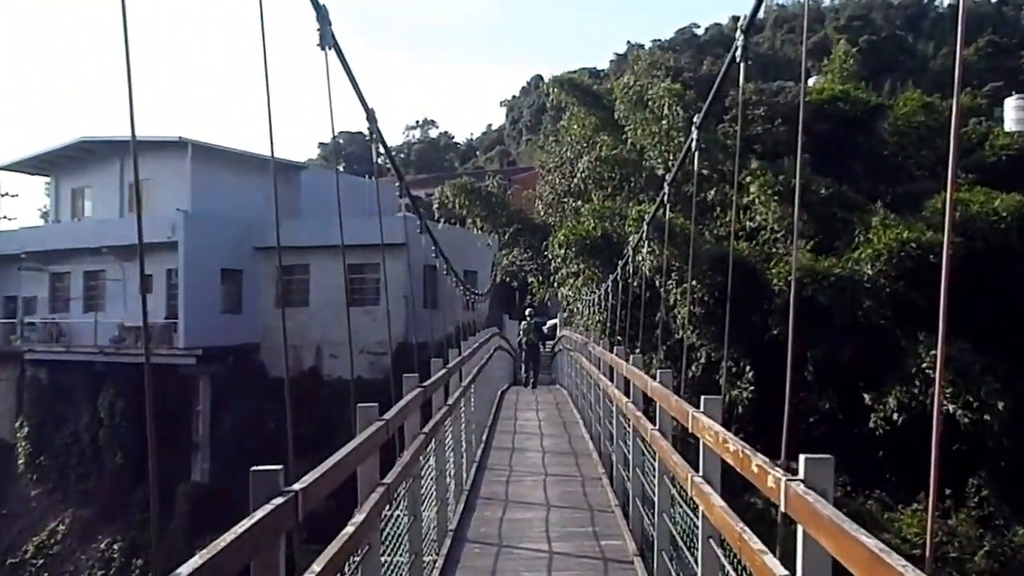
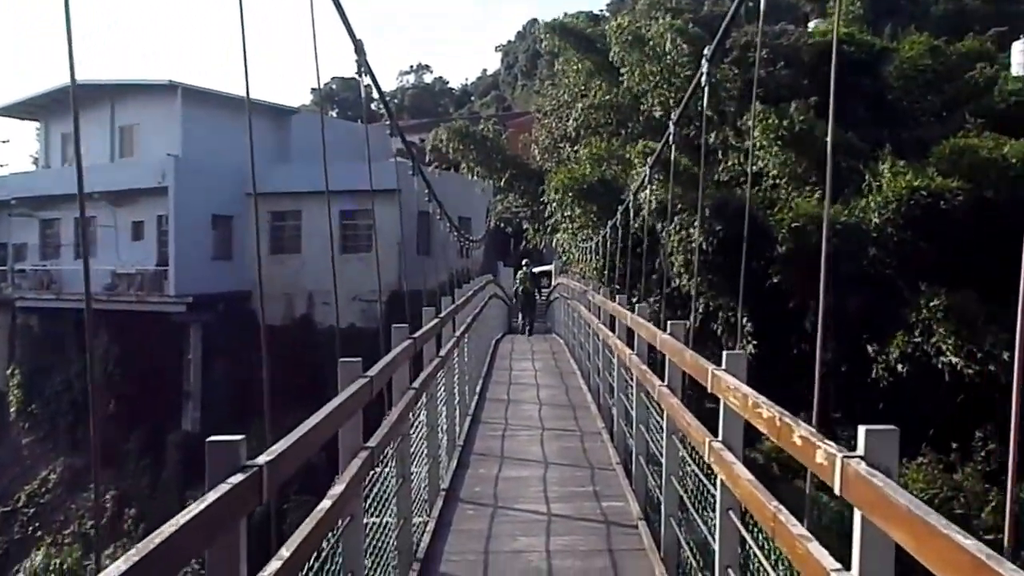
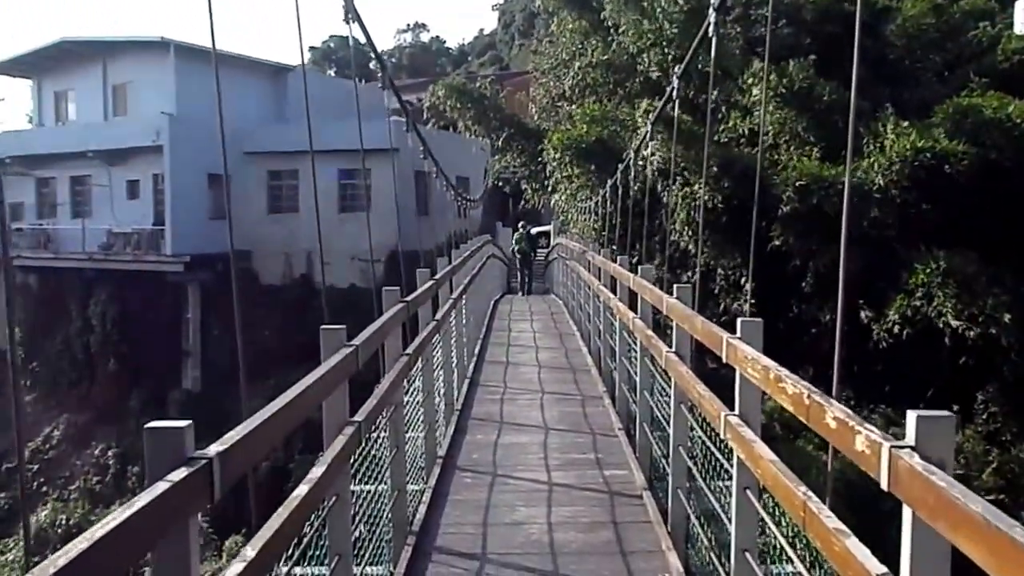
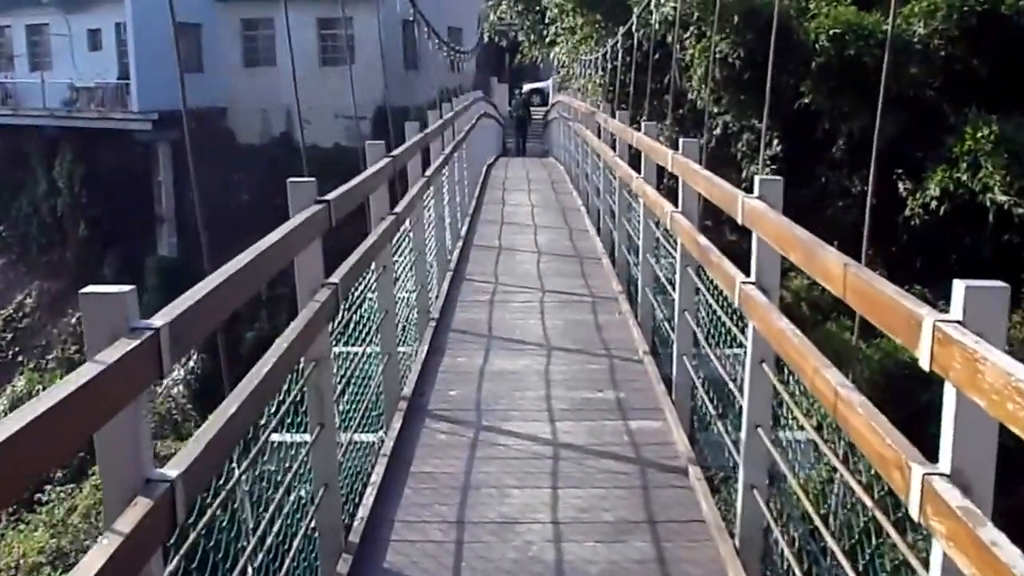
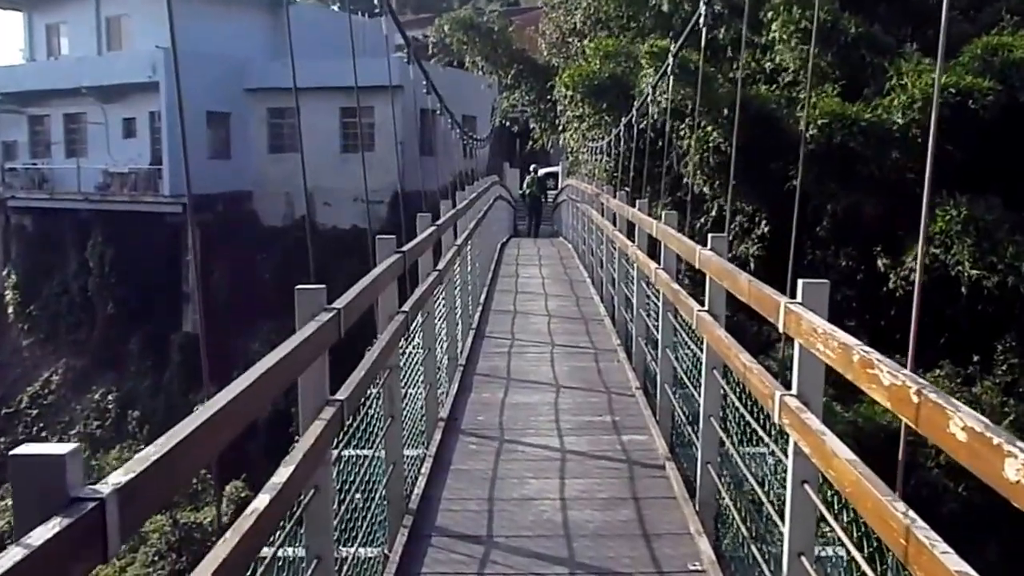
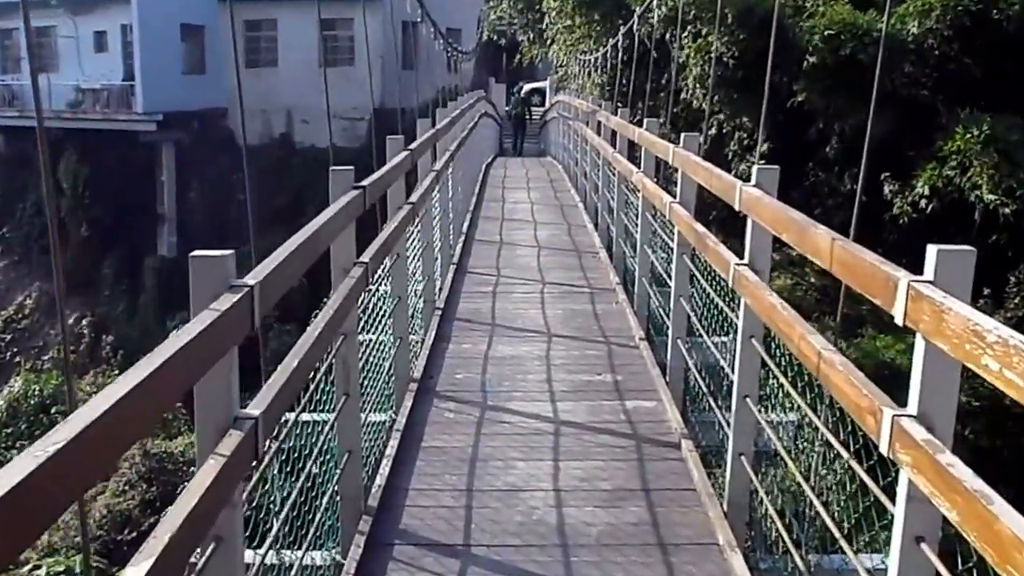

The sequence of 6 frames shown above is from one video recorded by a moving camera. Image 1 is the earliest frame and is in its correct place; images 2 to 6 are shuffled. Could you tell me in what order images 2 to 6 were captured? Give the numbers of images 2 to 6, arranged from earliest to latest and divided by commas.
2, 3, 5, 6, 4
